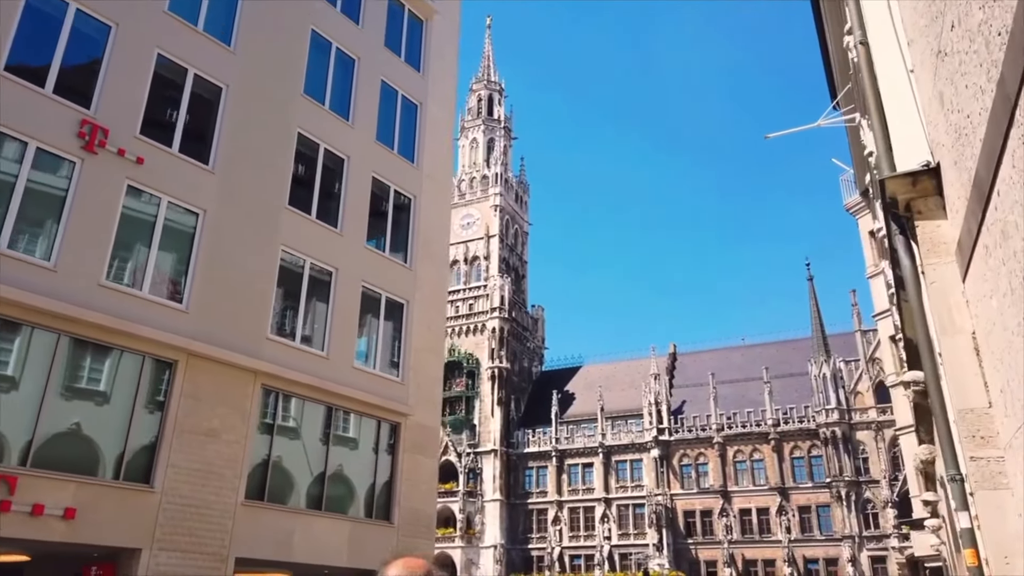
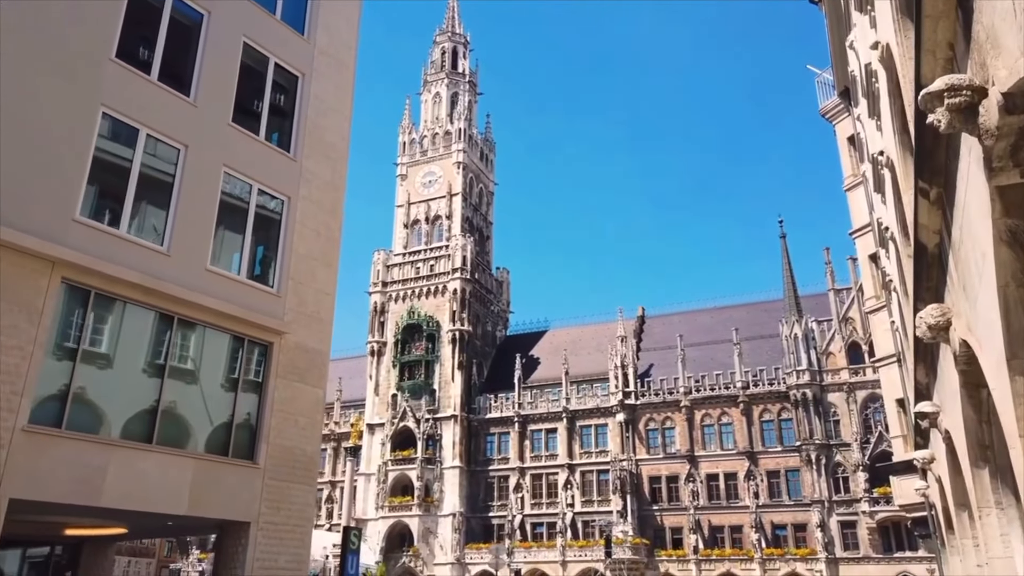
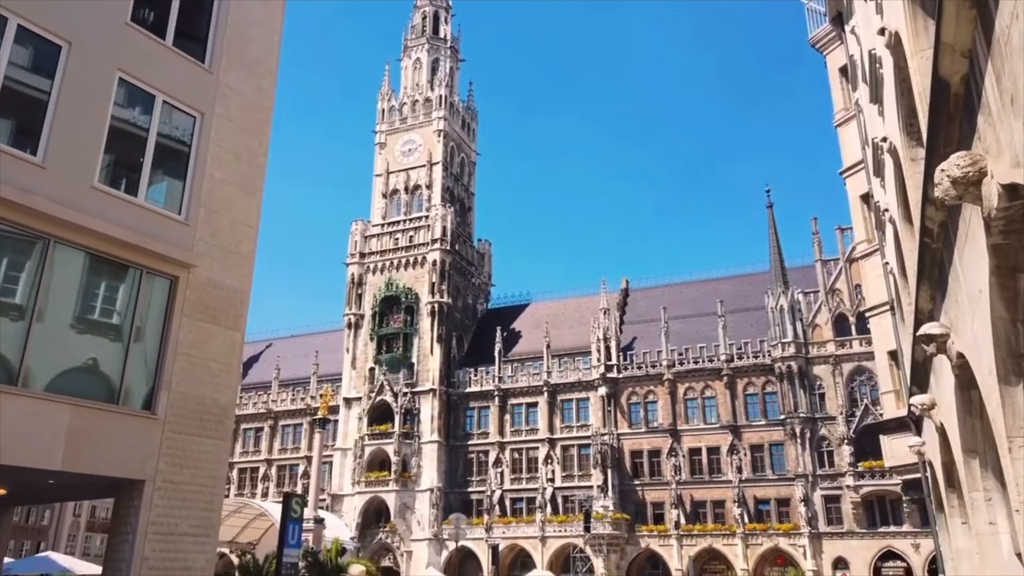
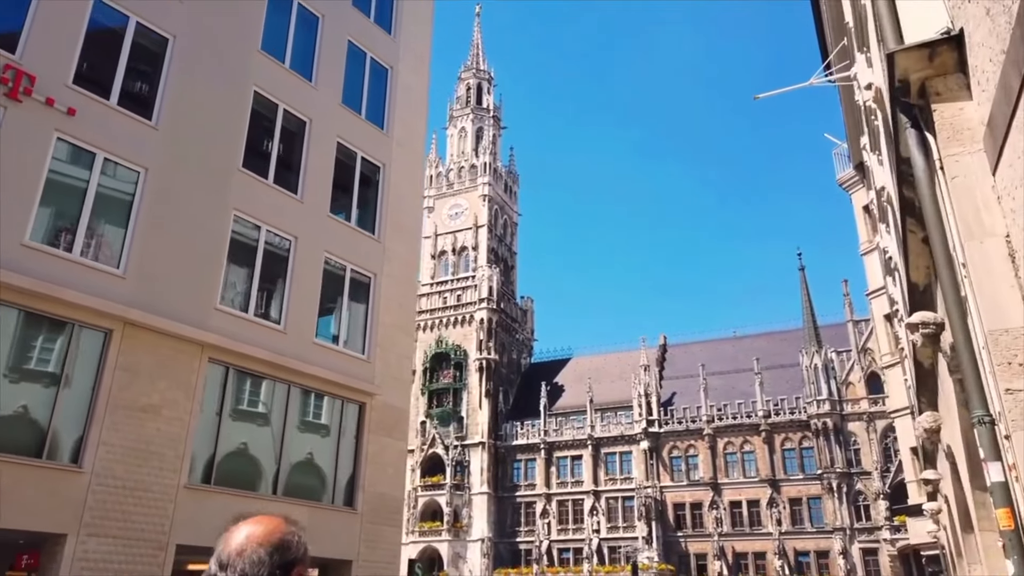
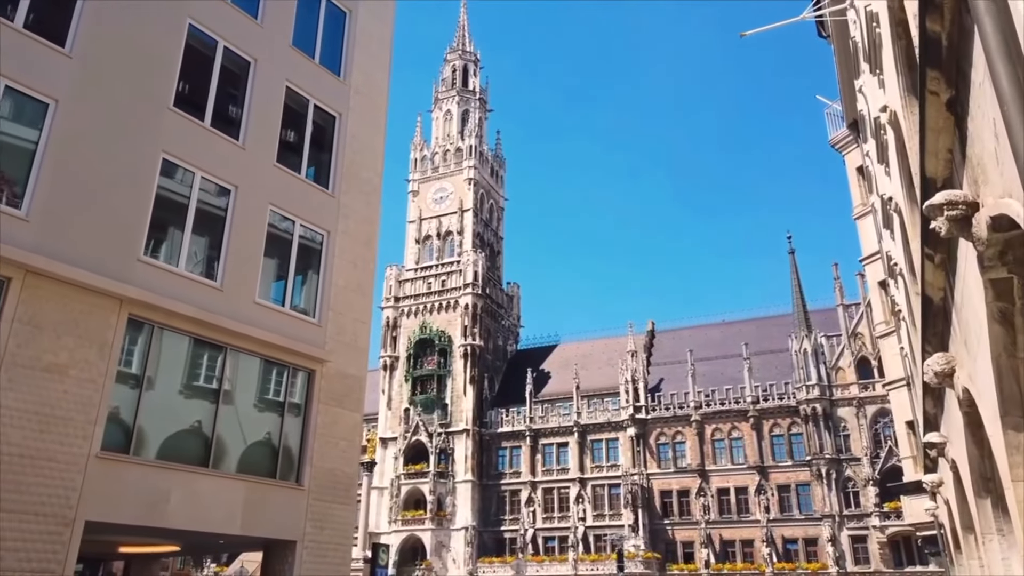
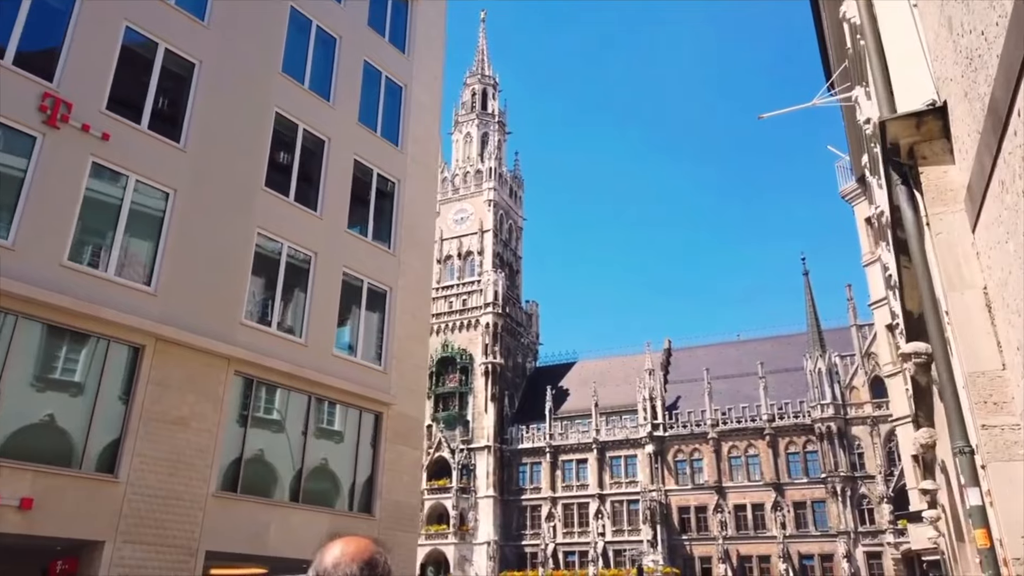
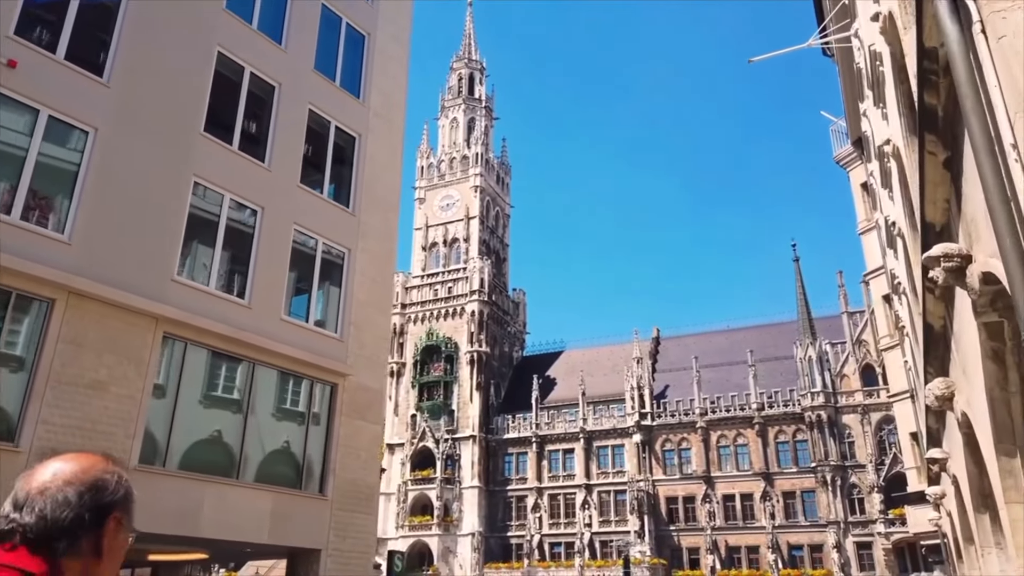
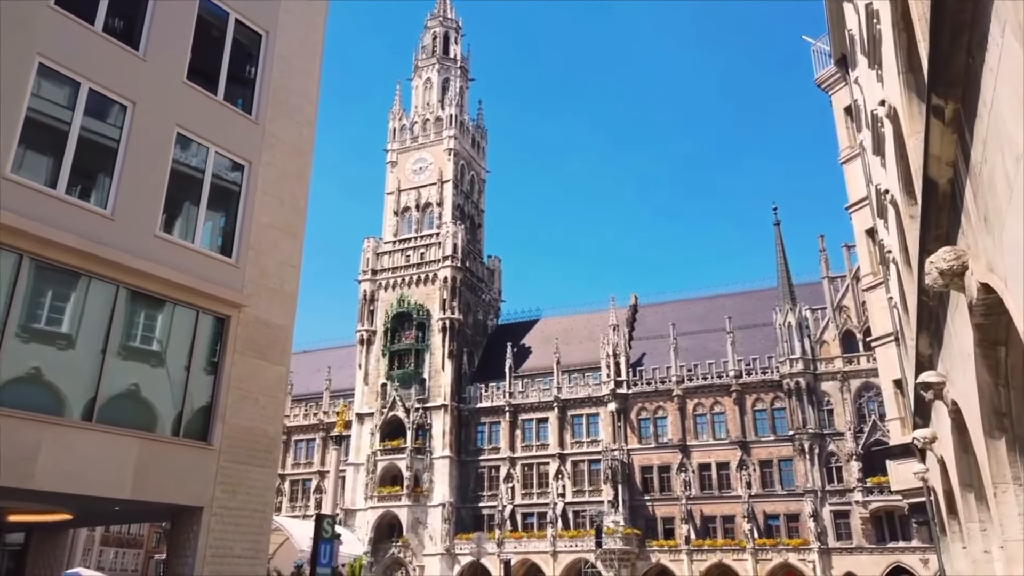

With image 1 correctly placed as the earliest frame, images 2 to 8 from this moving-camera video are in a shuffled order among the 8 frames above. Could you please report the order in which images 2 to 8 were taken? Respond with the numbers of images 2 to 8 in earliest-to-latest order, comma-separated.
6, 4, 7, 5, 2, 8, 3
